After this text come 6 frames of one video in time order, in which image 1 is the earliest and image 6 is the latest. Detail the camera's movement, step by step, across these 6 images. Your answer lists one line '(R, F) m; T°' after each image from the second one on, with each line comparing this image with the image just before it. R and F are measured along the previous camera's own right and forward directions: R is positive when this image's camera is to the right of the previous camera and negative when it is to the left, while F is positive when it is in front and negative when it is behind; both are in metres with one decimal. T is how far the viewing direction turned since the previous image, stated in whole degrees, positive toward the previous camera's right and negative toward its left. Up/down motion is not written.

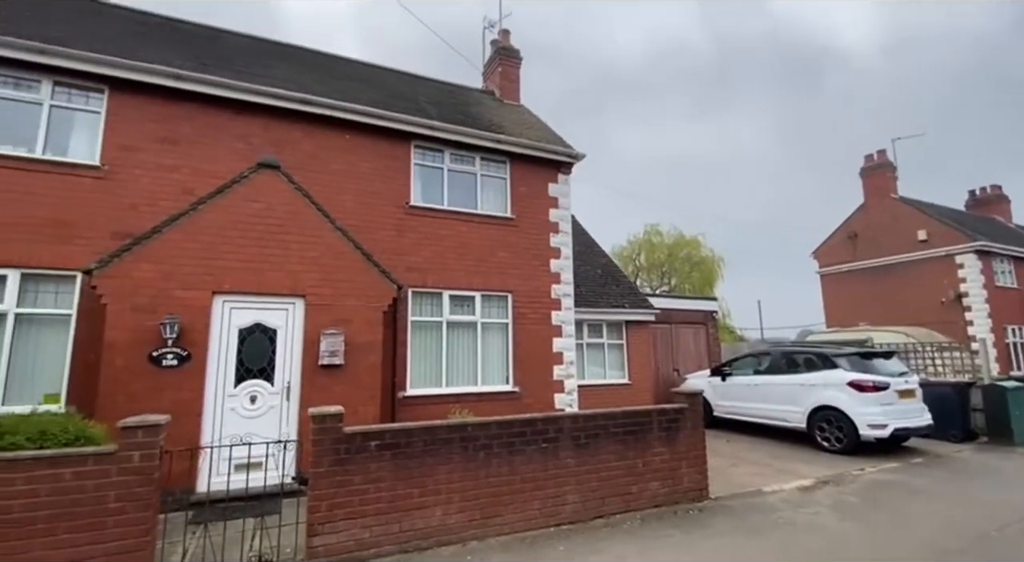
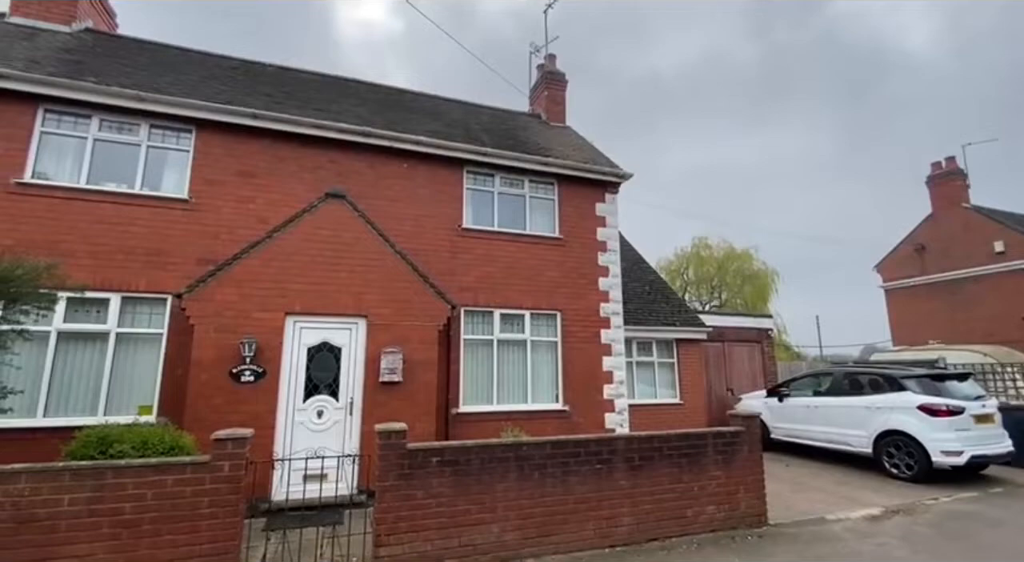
(-0.1, -0.2) m; -5°
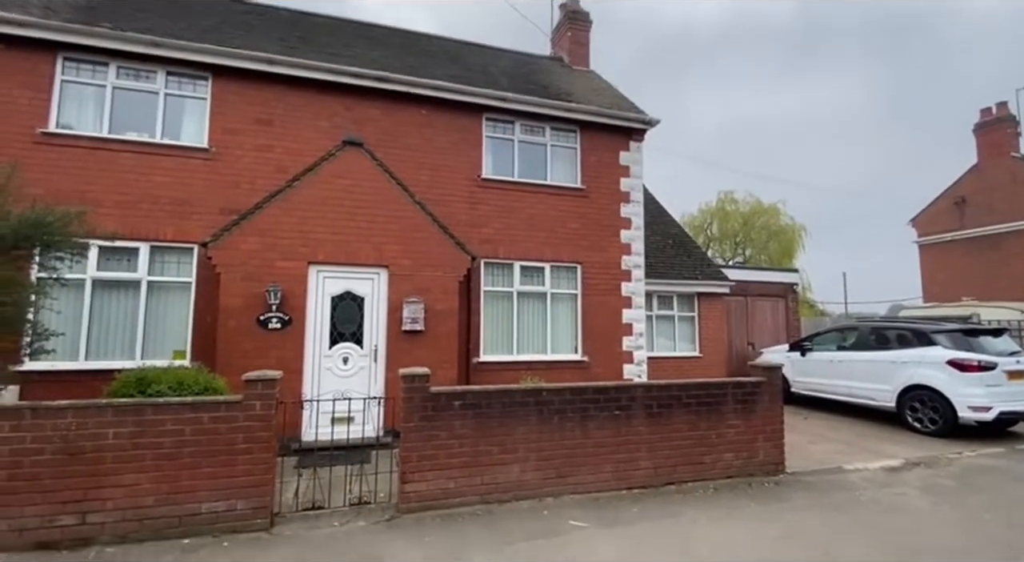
(0.0, +0.1) m; -2°
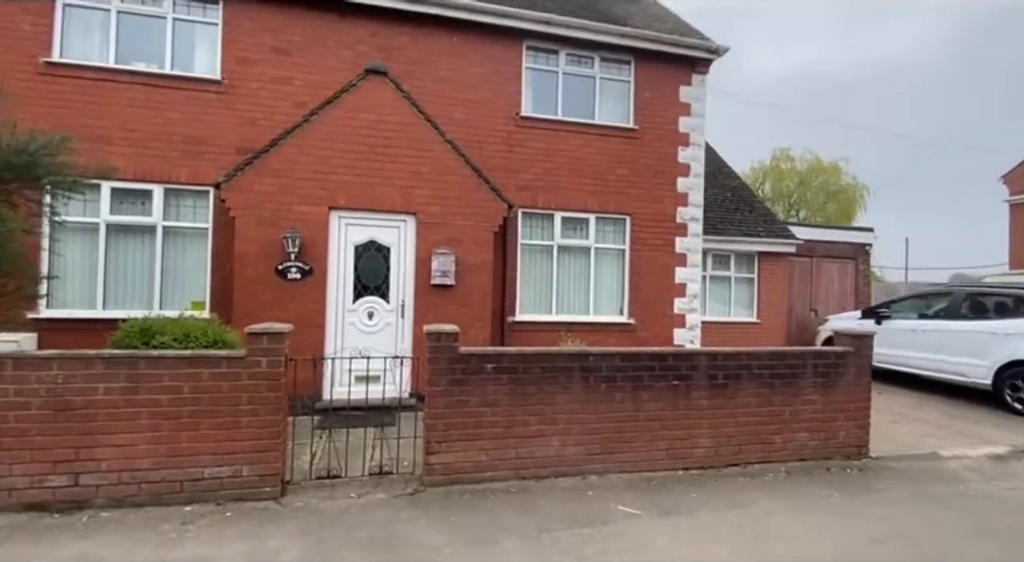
(-0.1, +0.9) m; -4°
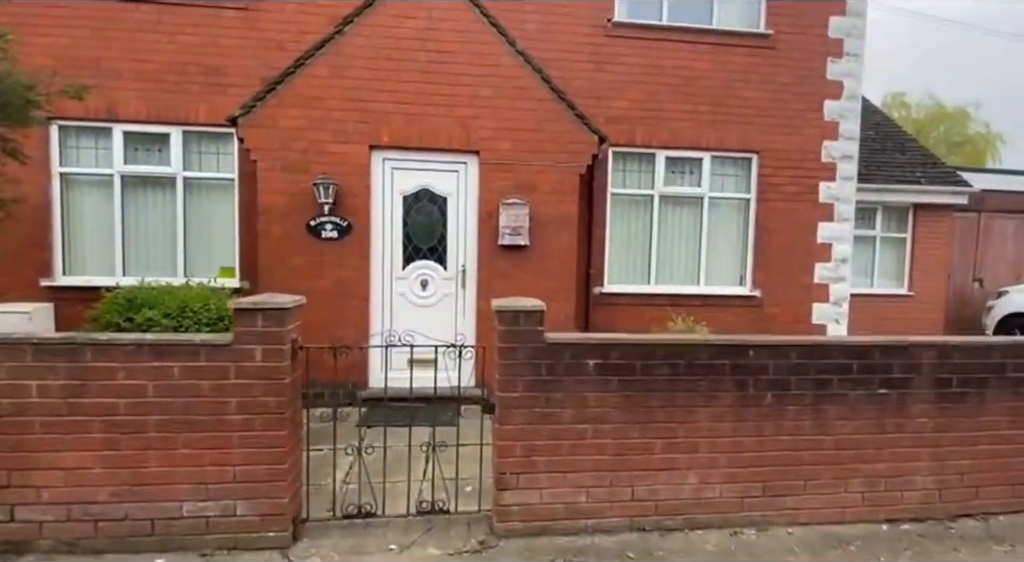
(-0.4, +1.7) m; -8°
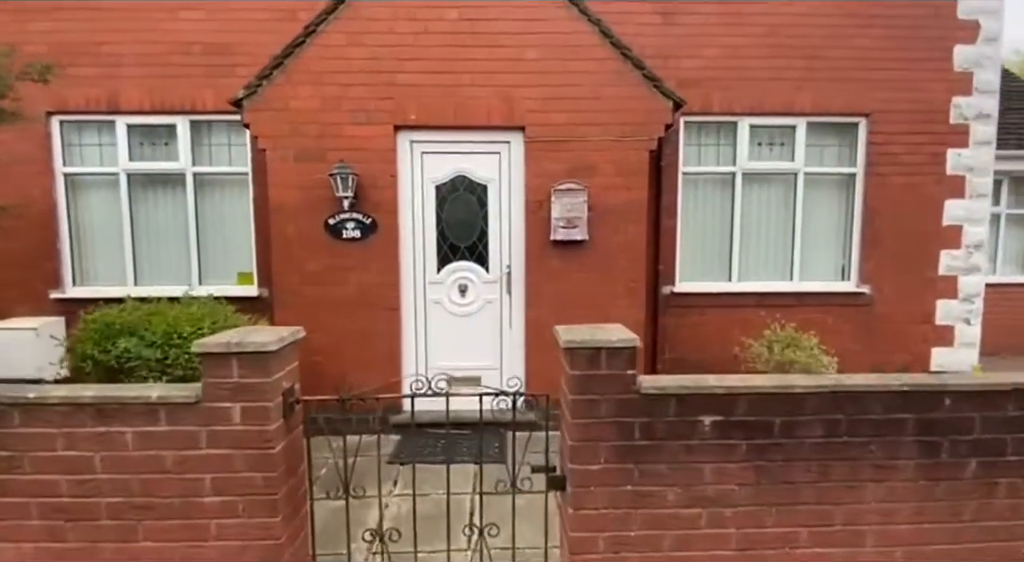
(-0.2, +1.0) m; -5°
